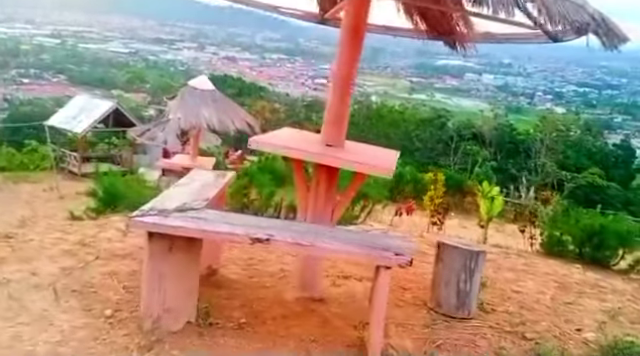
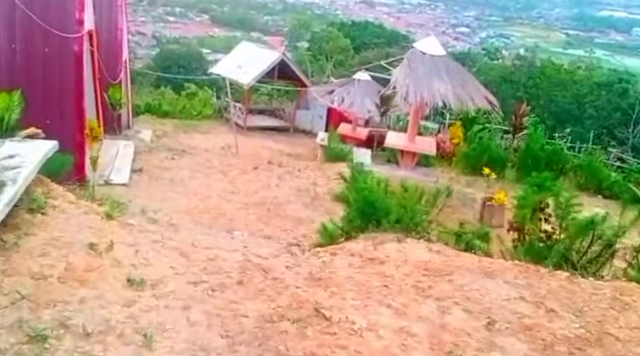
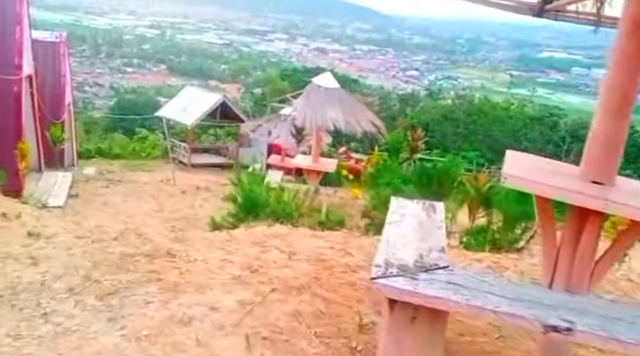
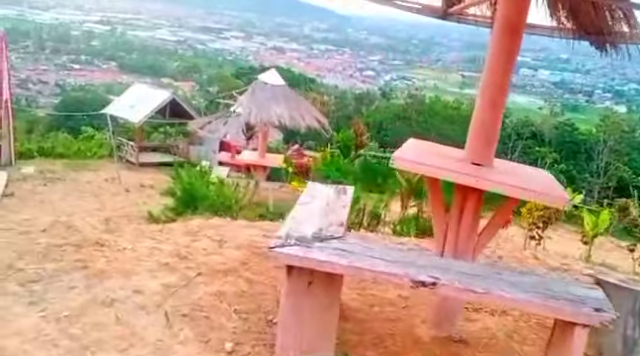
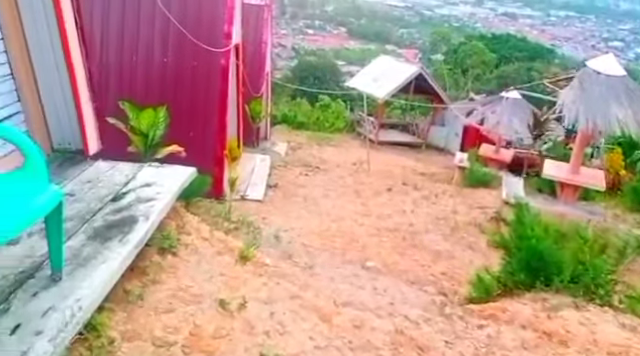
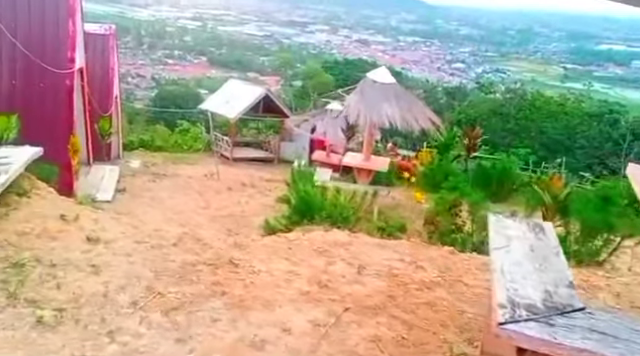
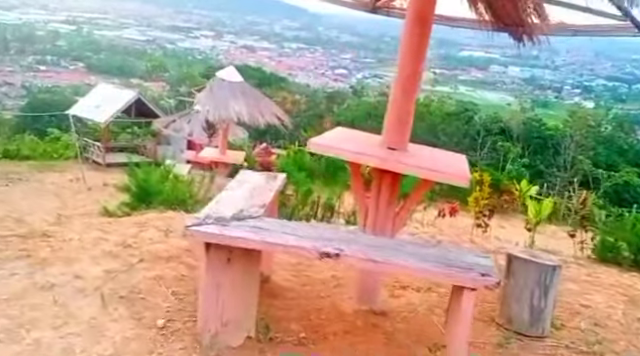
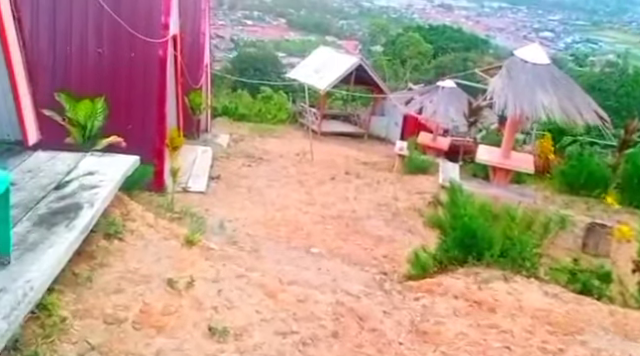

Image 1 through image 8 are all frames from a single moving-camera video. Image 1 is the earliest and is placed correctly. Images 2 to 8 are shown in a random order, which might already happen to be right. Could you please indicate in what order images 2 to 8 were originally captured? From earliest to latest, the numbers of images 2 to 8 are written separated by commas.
7, 4, 3, 6, 2, 8, 5
